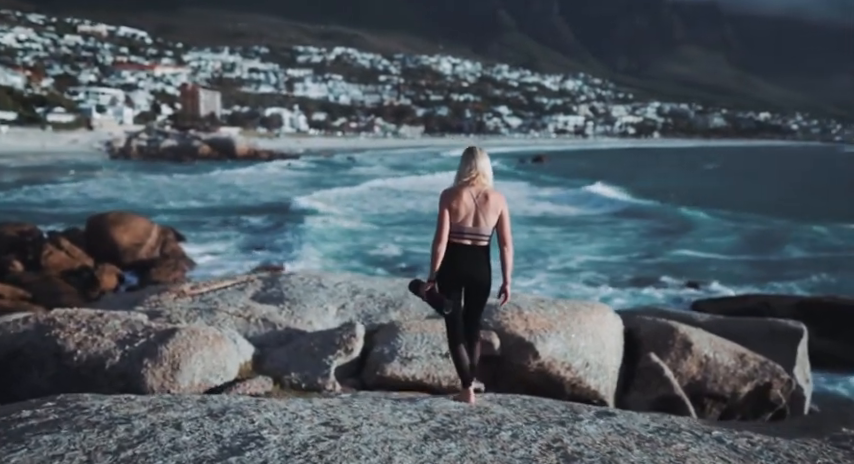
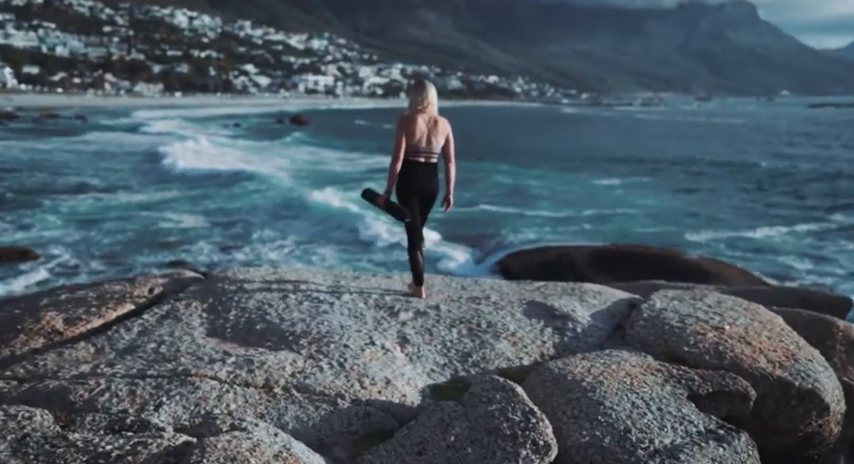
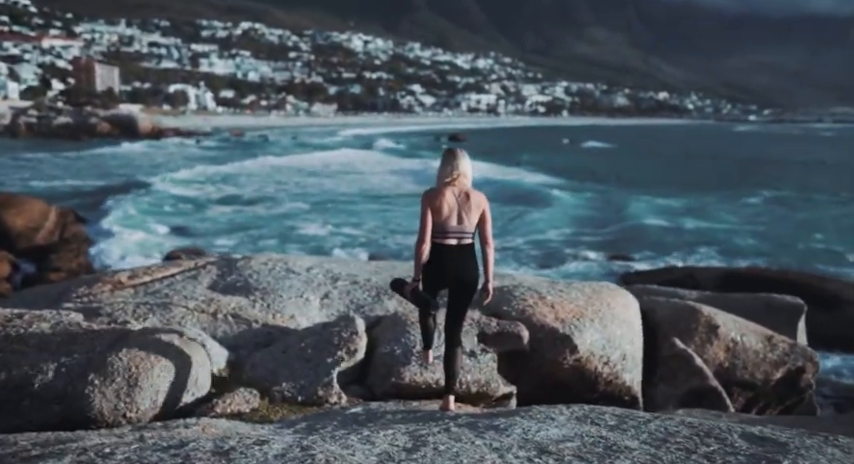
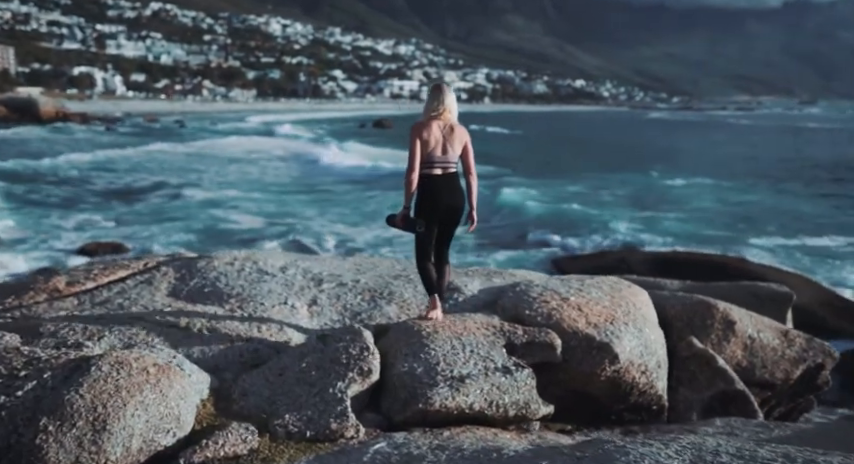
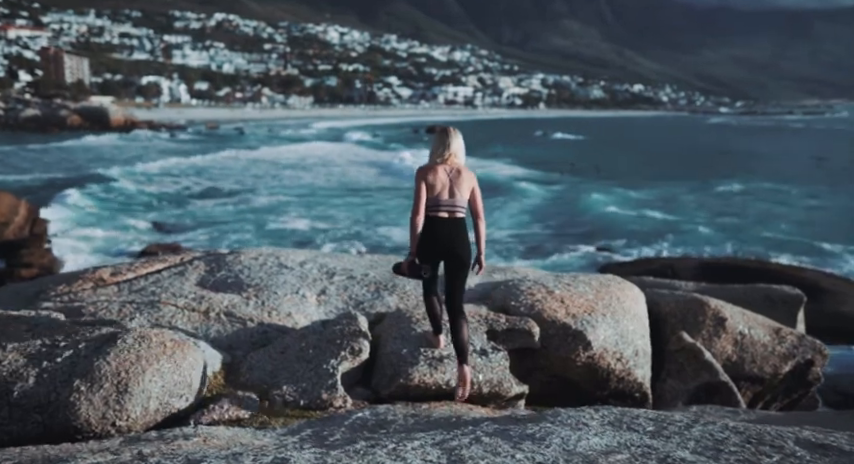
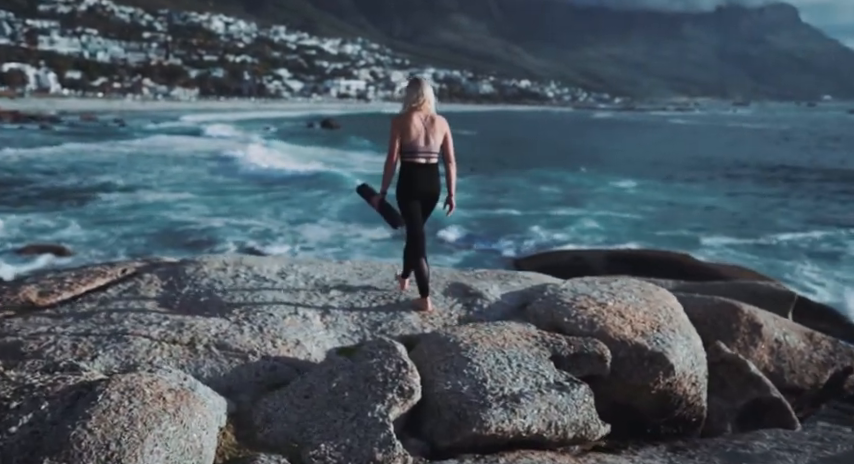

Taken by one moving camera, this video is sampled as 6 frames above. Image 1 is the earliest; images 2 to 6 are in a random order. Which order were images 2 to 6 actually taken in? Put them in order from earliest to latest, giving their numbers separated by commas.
3, 5, 4, 6, 2
